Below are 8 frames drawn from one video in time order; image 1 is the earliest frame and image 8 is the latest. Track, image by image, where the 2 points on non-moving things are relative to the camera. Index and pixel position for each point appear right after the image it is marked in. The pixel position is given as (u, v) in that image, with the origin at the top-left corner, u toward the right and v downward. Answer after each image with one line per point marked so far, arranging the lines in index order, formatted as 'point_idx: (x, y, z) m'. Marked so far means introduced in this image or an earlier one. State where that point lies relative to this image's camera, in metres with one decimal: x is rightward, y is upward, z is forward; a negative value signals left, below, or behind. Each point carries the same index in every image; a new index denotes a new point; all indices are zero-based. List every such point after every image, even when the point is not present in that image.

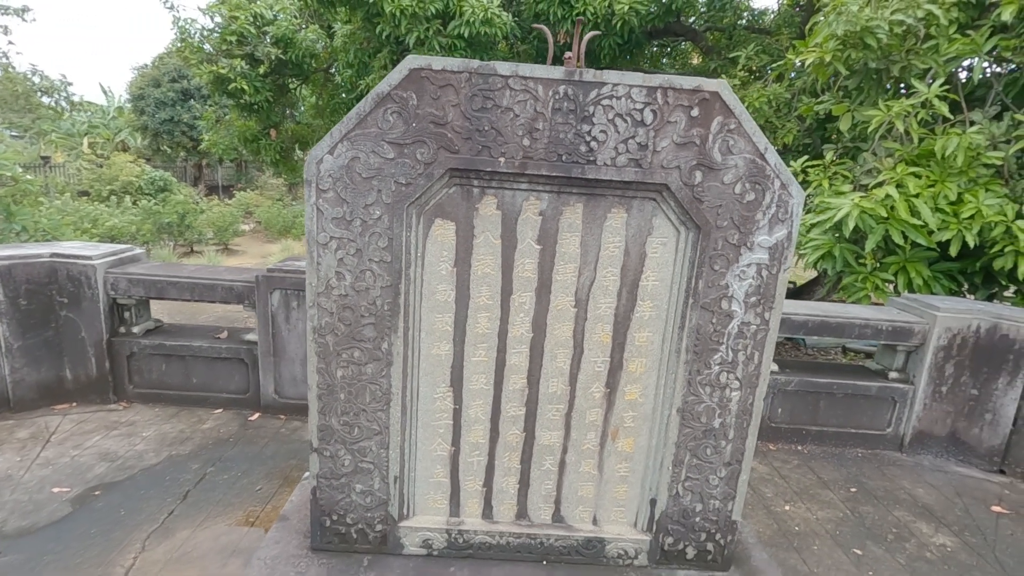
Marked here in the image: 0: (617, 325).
0: (+0.5, -0.2, +2.7) m
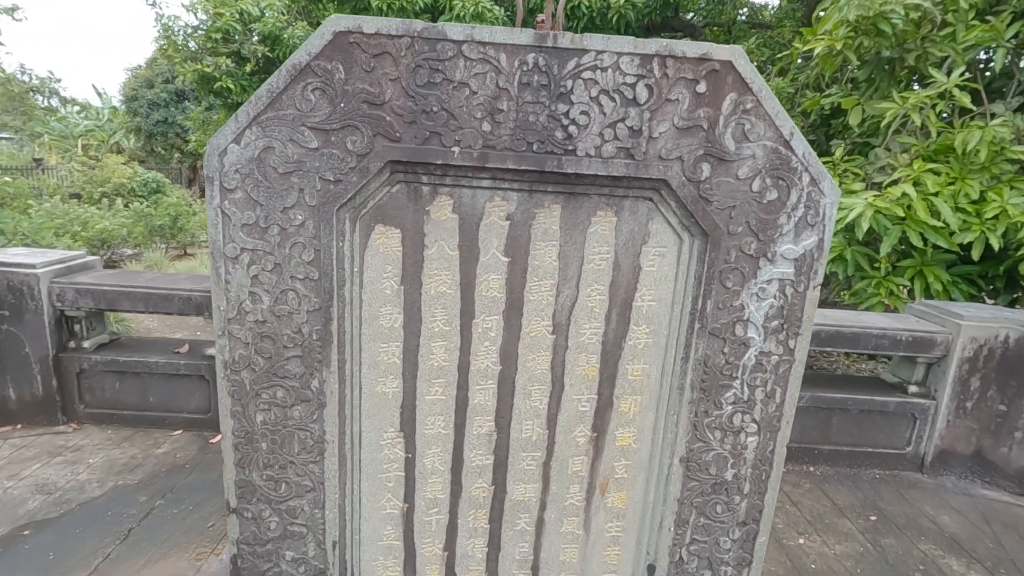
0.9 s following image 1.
0: (+0.4, -0.3, +2.2) m
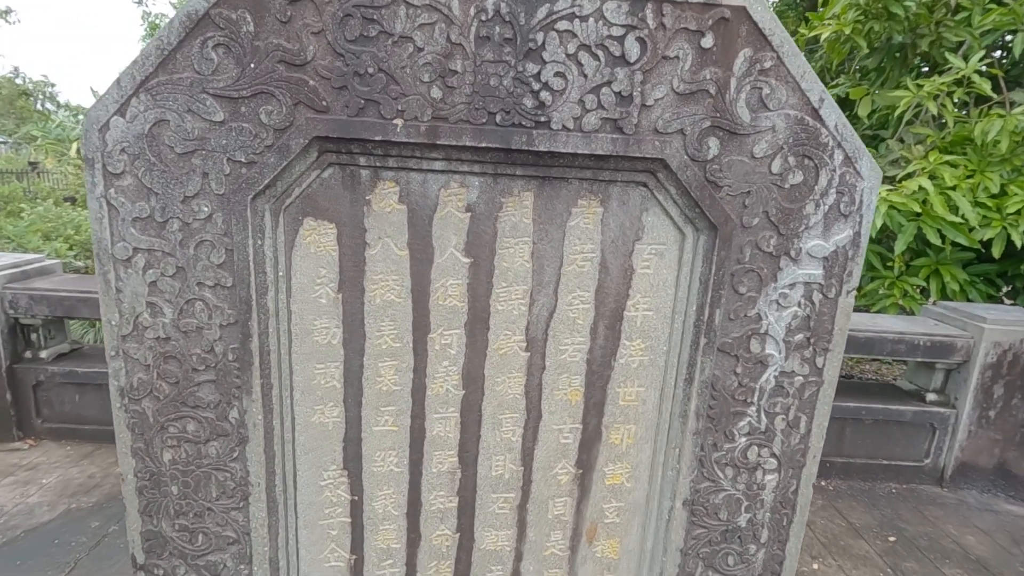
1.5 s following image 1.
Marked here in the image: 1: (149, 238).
0: (+0.3, -0.3, +1.8) m
1: (-1.1, +0.1, +1.6) m
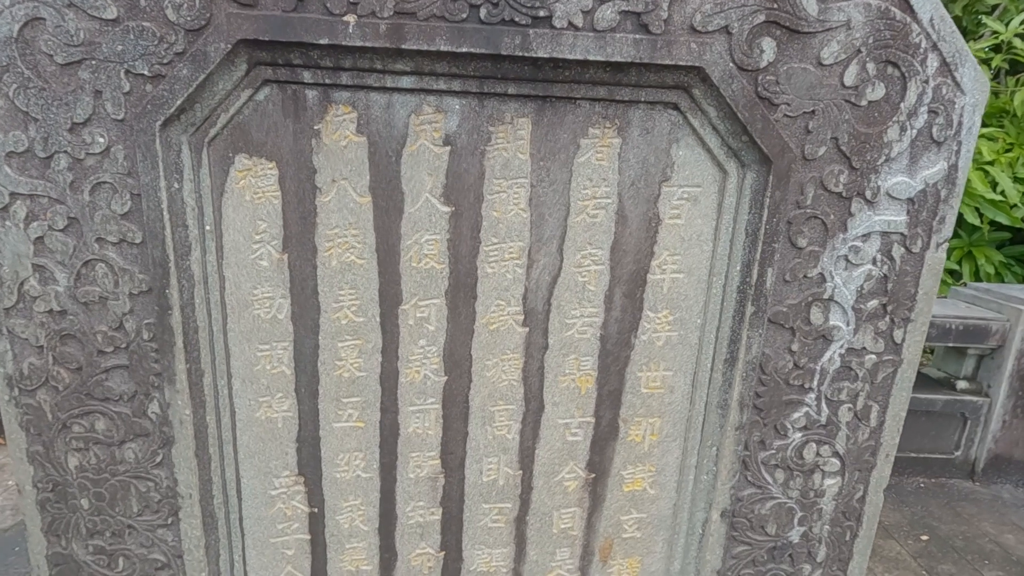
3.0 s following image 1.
0: (+0.2, -0.2, +1.4) m
1: (-1.1, +0.2, +1.2) m
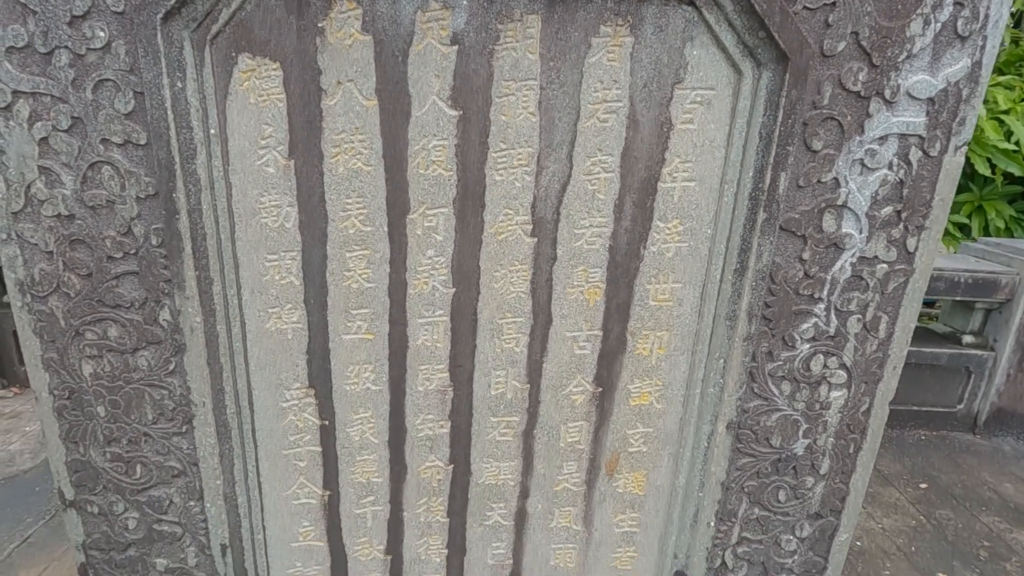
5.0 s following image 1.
0: (+0.3, 0.0, +1.4) m
1: (-1.1, +0.5, +1.2) m
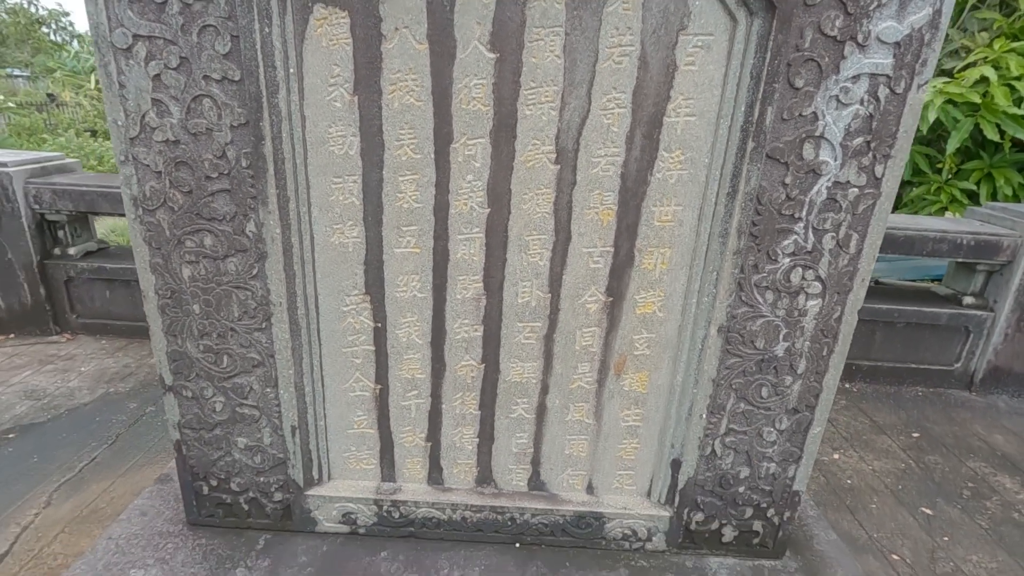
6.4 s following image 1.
0: (+0.4, +0.3, +1.7) m
1: (-1.0, +0.7, +1.5) m
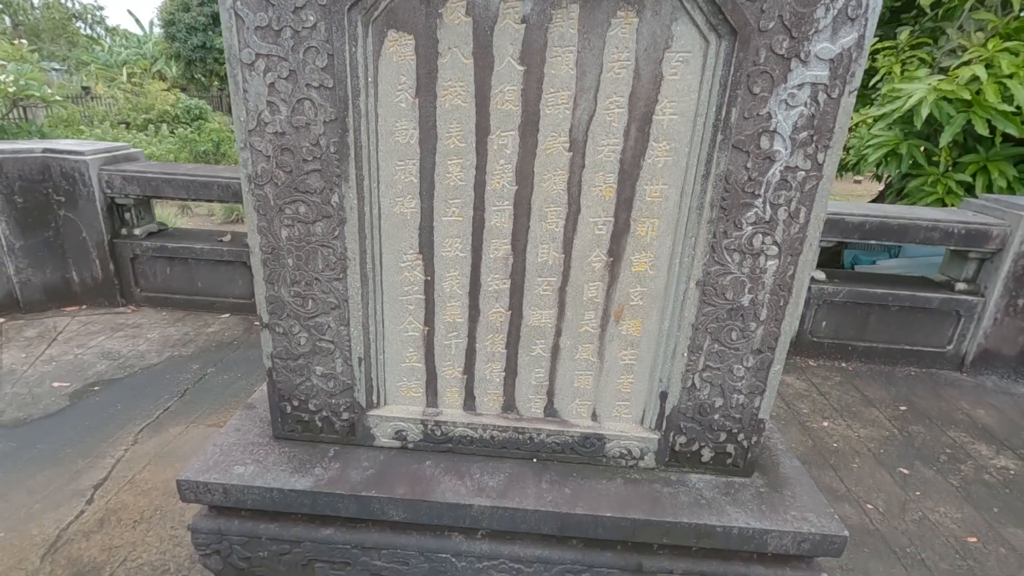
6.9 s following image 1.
0: (+0.4, +0.4, +2.1) m
1: (-0.9, +0.9, +2.0) m
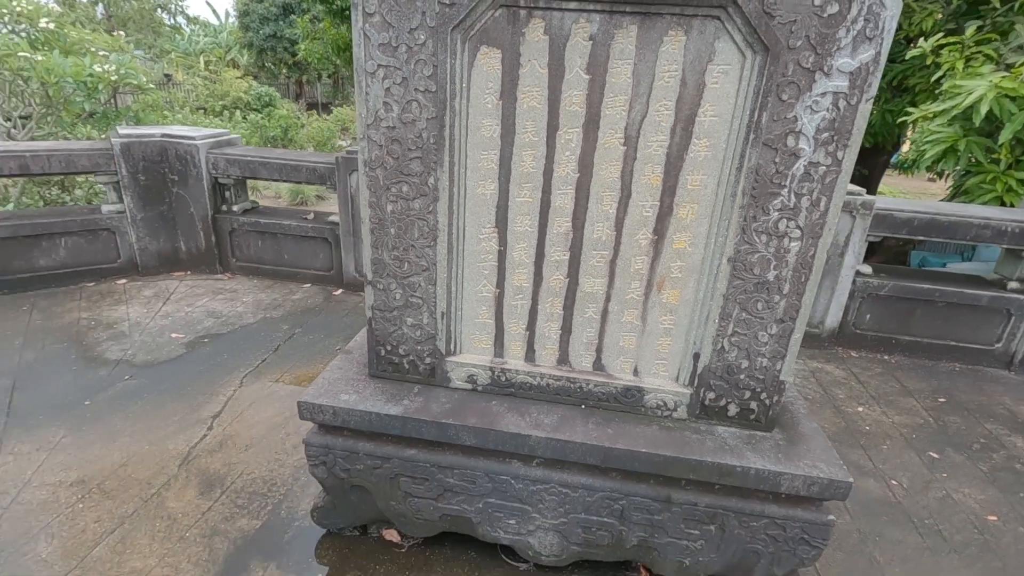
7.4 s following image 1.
0: (+0.7, +0.6, +2.5) m
1: (-0.6, +1.1, +2.5) m
